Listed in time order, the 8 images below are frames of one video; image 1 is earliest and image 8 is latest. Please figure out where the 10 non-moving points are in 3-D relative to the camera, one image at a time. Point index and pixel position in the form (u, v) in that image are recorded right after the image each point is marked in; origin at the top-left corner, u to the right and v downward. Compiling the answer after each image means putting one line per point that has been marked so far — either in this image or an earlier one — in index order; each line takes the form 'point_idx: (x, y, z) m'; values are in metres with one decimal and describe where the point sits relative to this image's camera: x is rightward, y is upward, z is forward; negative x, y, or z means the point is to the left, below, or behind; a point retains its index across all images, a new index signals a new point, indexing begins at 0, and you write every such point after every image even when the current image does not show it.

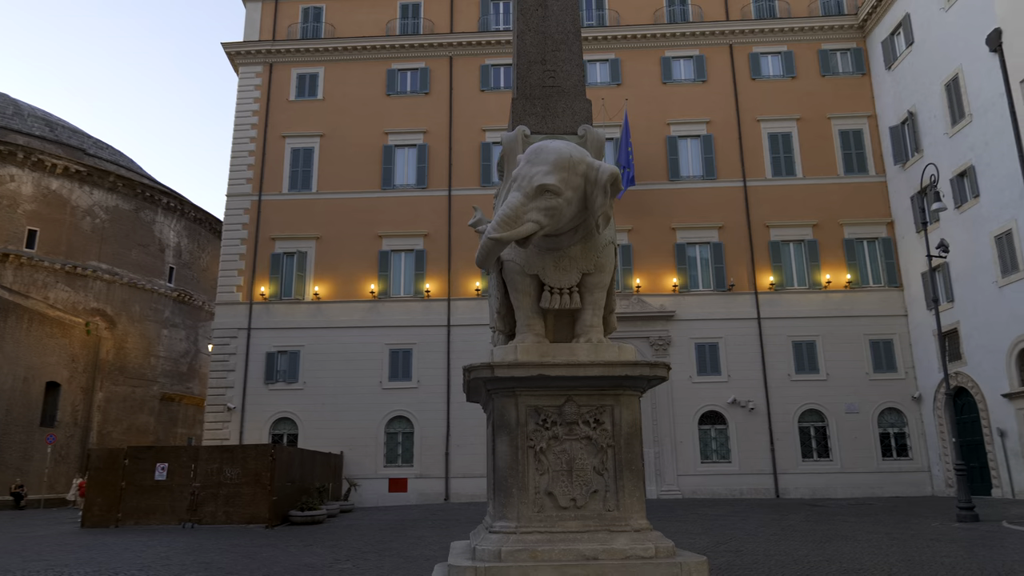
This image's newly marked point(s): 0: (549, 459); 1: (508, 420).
0: (+0.2, -0.9, +3.8) m
1: (0.0, -0.7, +3.8) m
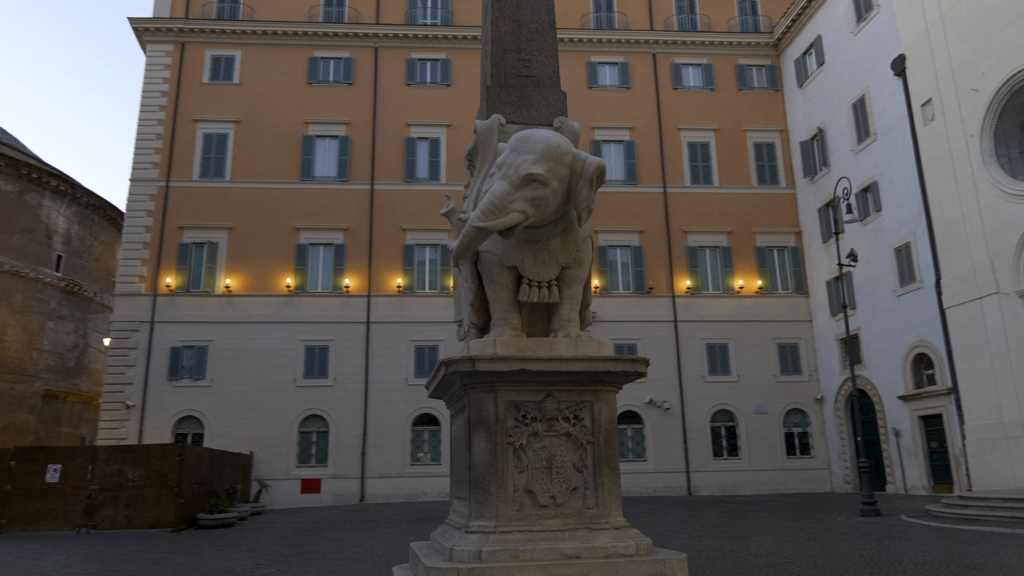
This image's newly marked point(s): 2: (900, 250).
0: (+0.1, -0.8, +3.7) m
1: (-0.1, -0.7, +3.7) m
2: (+9.5, +0.9, +17.8) m
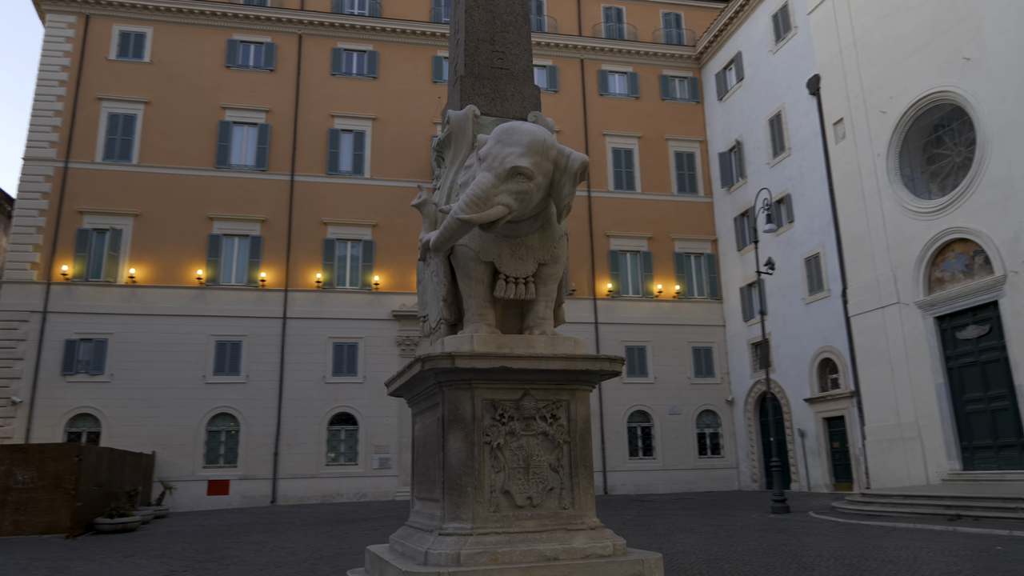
0: (0.0, -0.8, +3.6) m
1: (-0.2, -0.6, +3.6) m
2: (+7.7, +0.7, +18.8) m
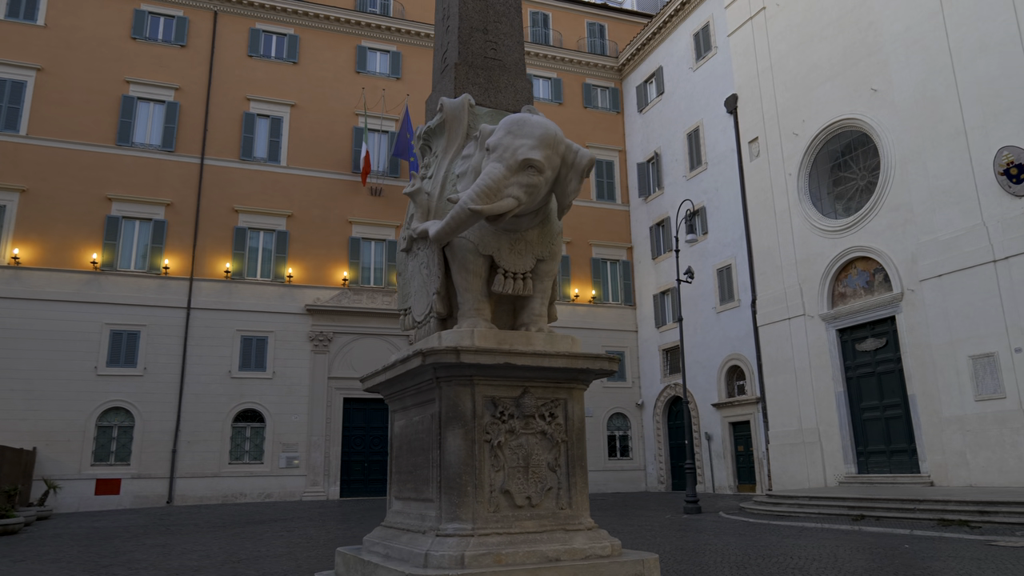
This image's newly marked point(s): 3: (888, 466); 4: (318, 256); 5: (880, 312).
0: (0.0, -0.8, +3.5) m
1: (-0.2, -0.6, +3.5) m
2: (+5.6, +0.5, +19.6) m
3: (+7.4, -3.5, +14.4) m
4: (-5.3, +0.9, +19.9) m
5: (+7.4, -0.5, +14.7) m
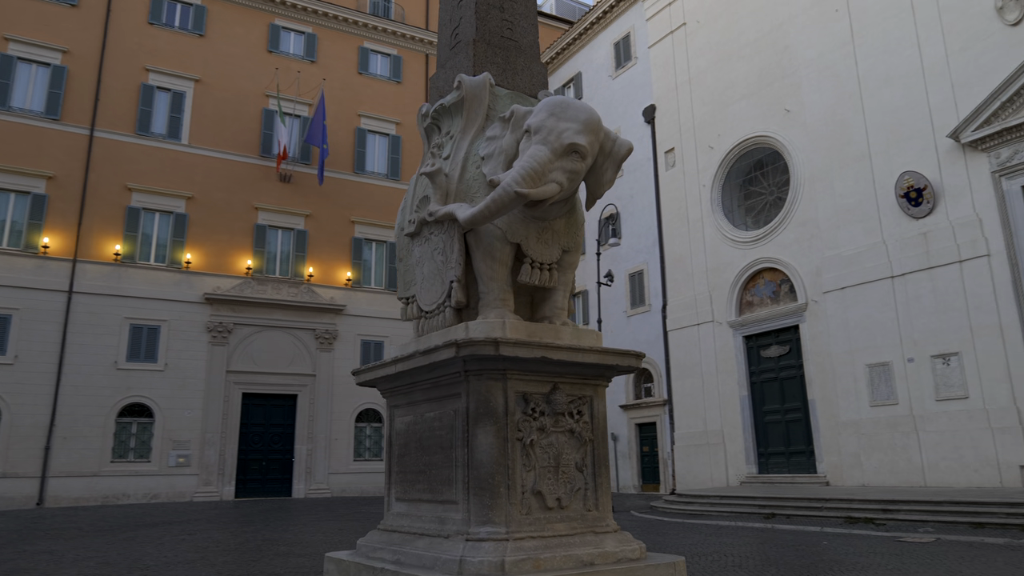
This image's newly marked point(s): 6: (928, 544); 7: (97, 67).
0: (+0.1, -0.8, +3.3) m
1: (-0.1, -0.5, +3.3) m
2: (+3.4, +0.3, +20.1) m
3: (+5.7, -3.7, +15.2) m
4: (-7.5, +1.2, +18.7) m
5: (+5.8, -0.7, +15.5) m
6: (+4.9, -3.0, +8.5) m
7: (-10.4, +5.6, +18.4) m
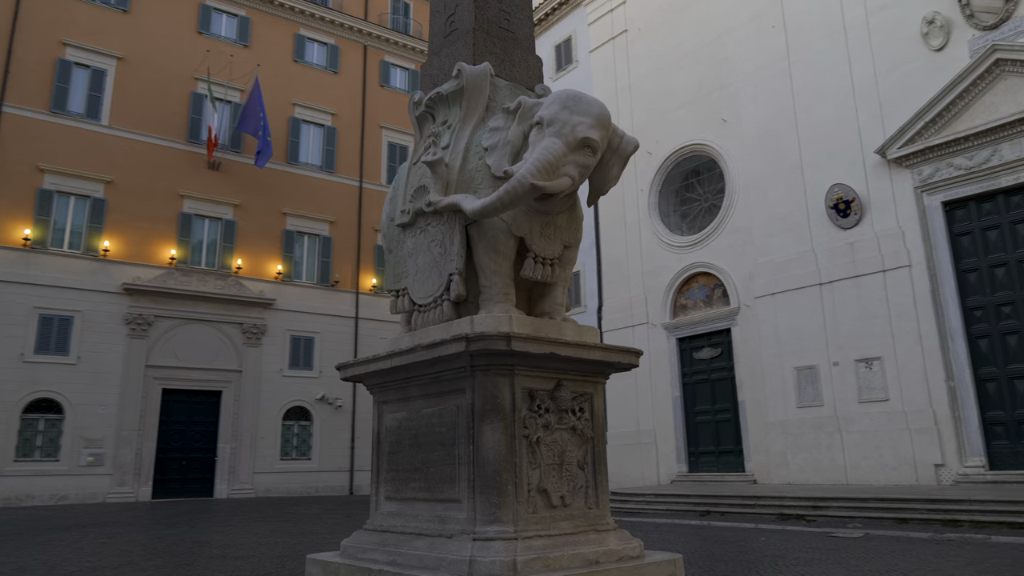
0: (+0.1, -0.7, +3.3) m
1: (0.0, -0.5, +3.2) m
2: (+1.6, +0.3, +20.3) m
3: (+4.4, -3.8, +15.6) m
4: (-9.0, +1.4, +17.8) m
5: (+4.5, -0.8, +16.0) m
6: (+4.2, -3.1, +8.9) m
7: (-11.7, +5.9, +17.2) m
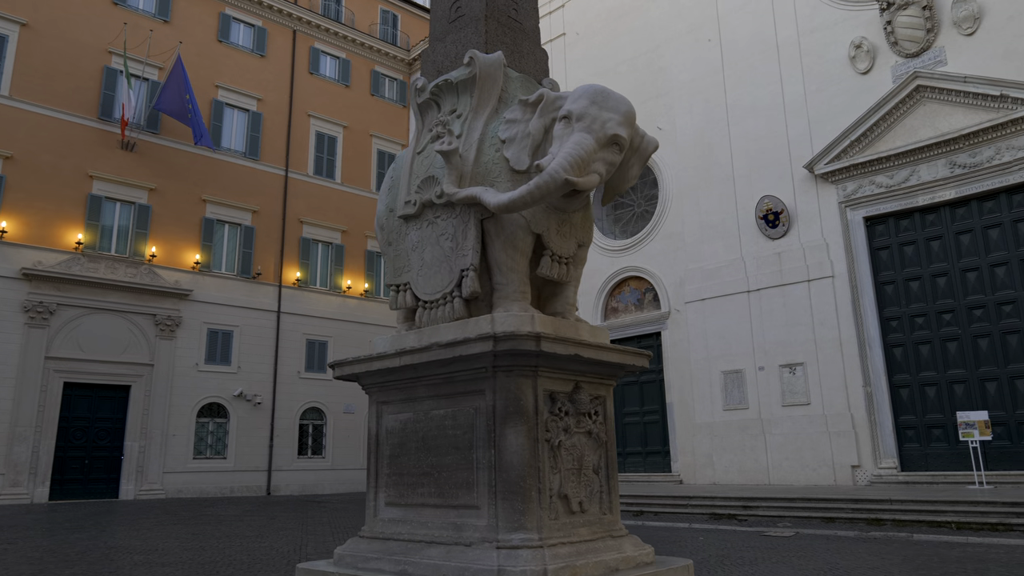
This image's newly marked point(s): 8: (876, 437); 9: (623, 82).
0: (+0.2, -0.7, +3.2) m
1: (+0.1, -0.5, +3.1) m
2: (-0.3, +0.3, +20.2) m
3: (+2.9, -3.9, +15.9) m
4: (-10.5, +1.8, +16.5) m
5: (+3.0, -0.9, +16.3) m
6: (+3.6, -3.2, +9.3) m
7: (-13.0, +6.3, +15.6) m
8: (+6.3, -2.6, +12.7) m
9: (+2.7, +5.1, +18.0) m
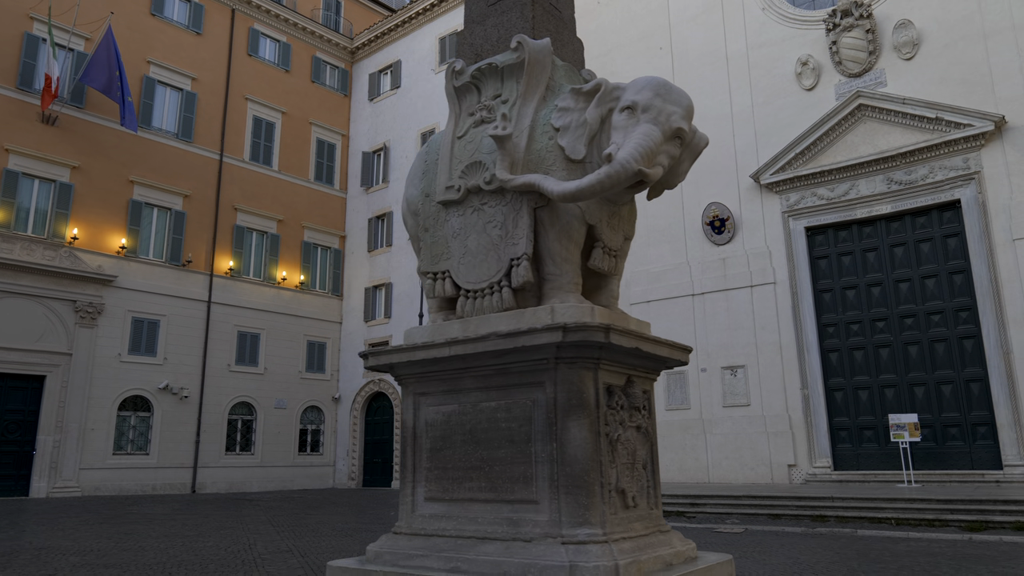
0: (+0.4, -0.7, +3.1) m
1: (+0.3, -0.5, +3.0) m
2: (-1.9, +0.4, +20.0) m
3: (+1.6, -3.9, +16.1) m
4: (-11.6, +2.2, +15.2) m
5: (+1.8, -0.9, +16.5) m
6: (+3.0, -3.2, +9.6) m
7: (-13.8, +6.8, +14.0) m
8: (+5.4, -2.7, +13.2) m
9: (+1.5, +5.1, +18.1) m
